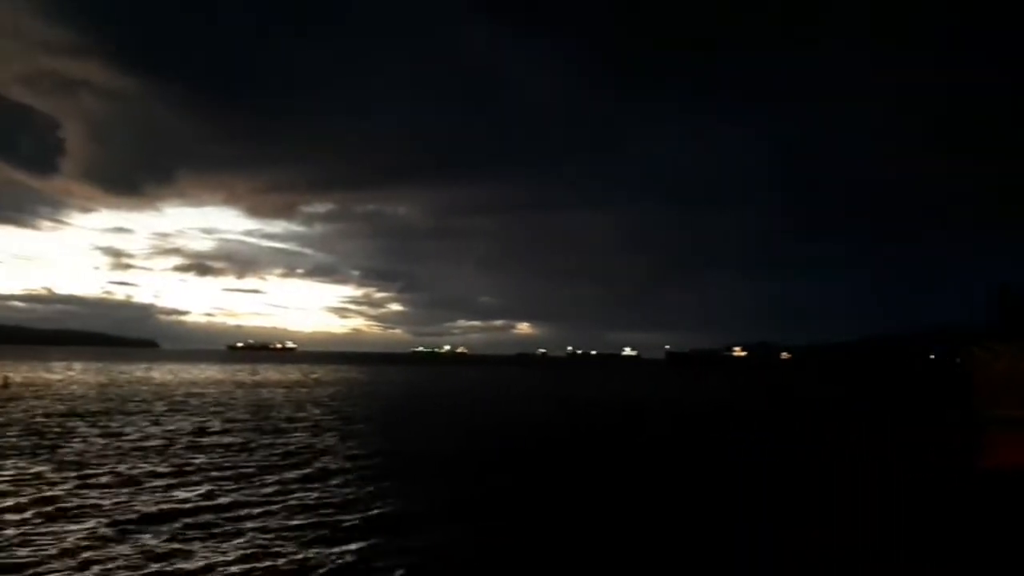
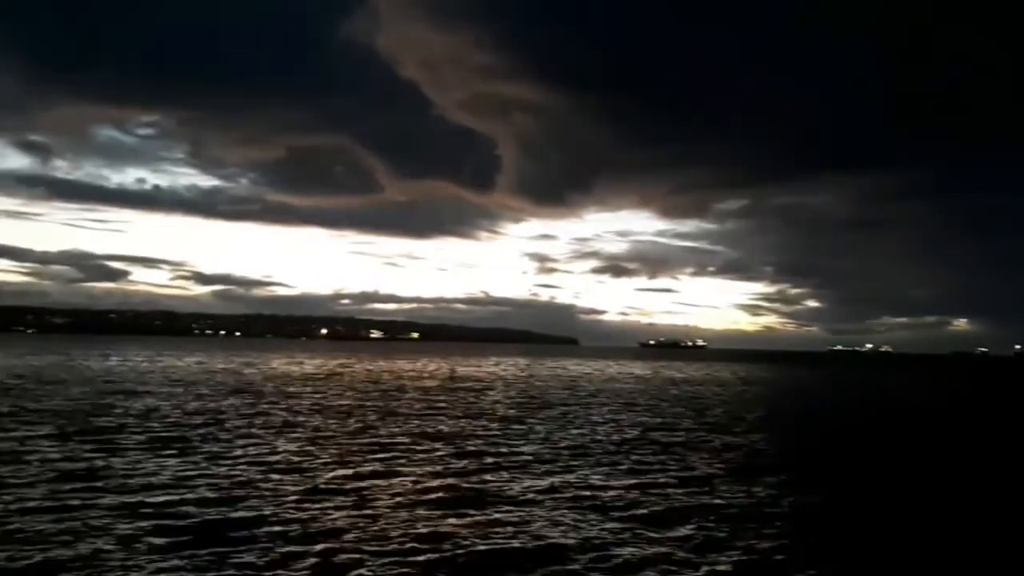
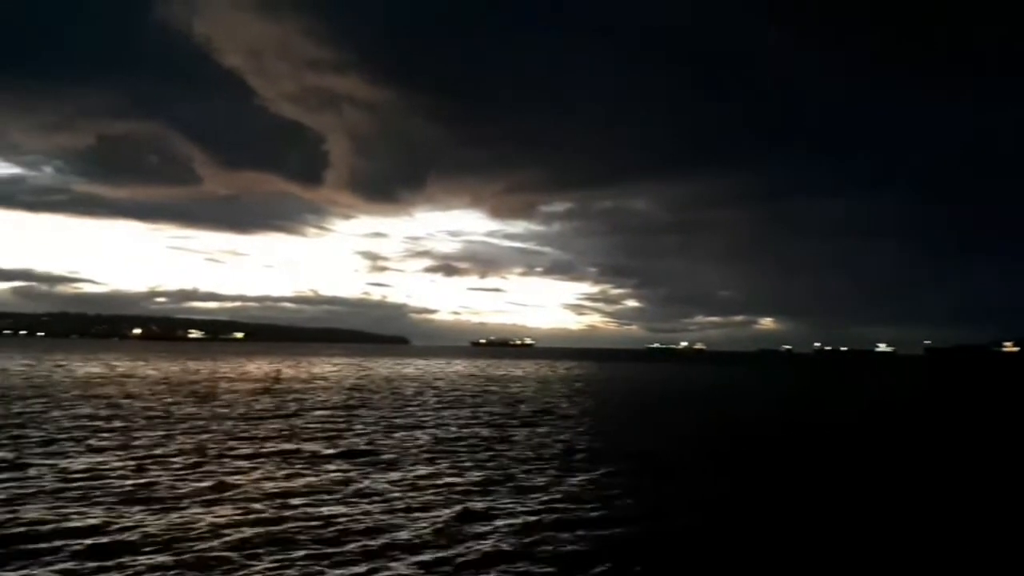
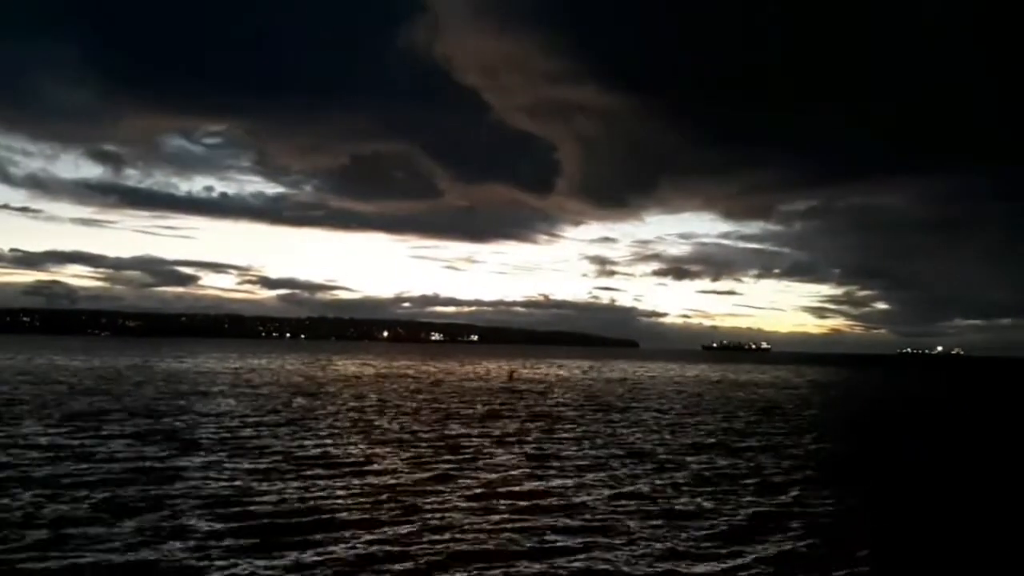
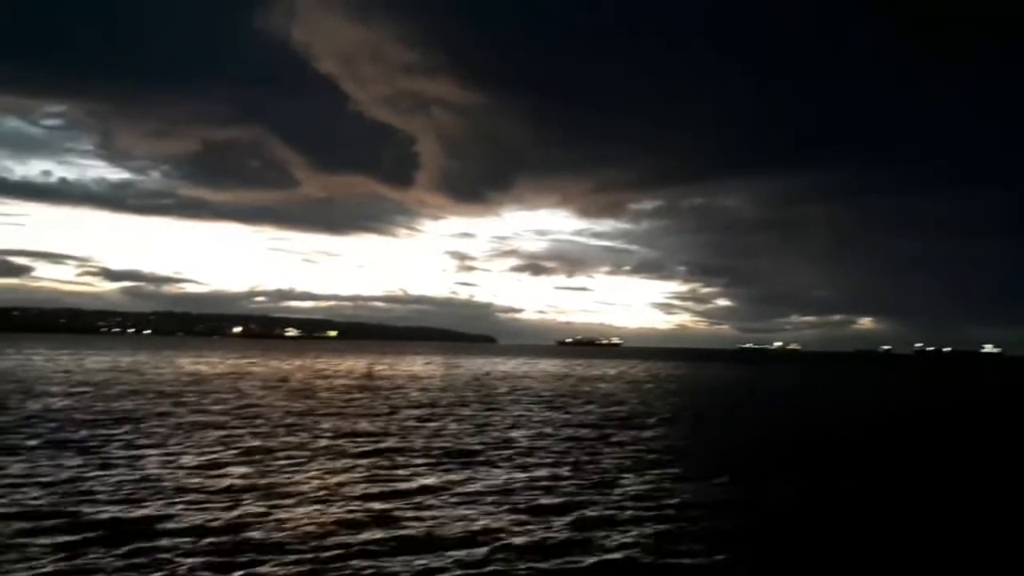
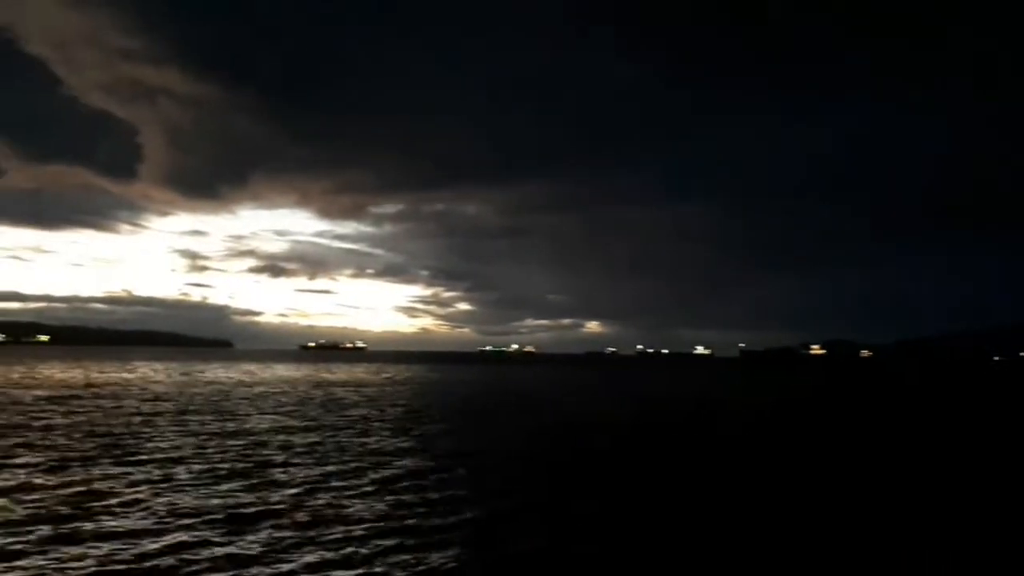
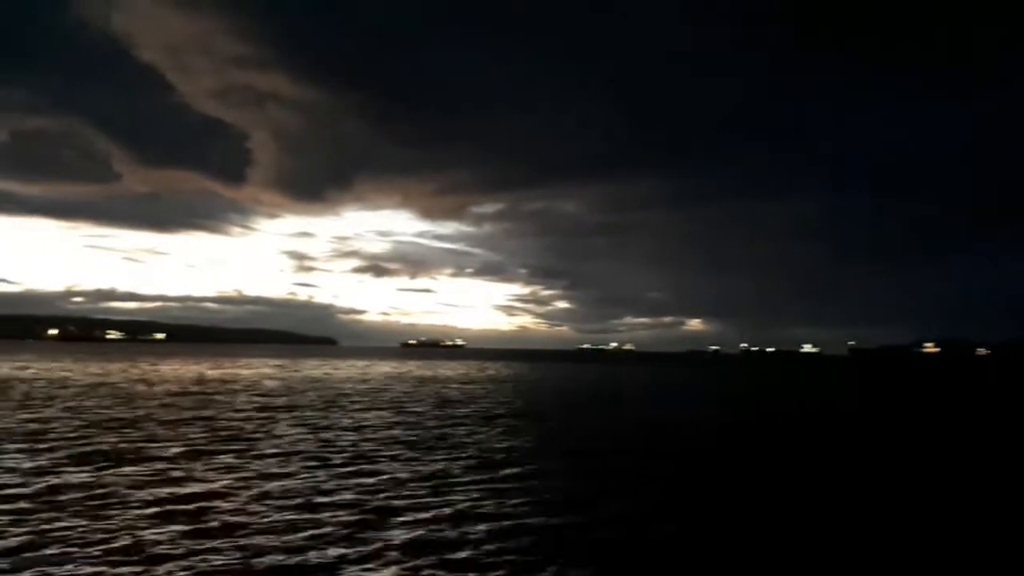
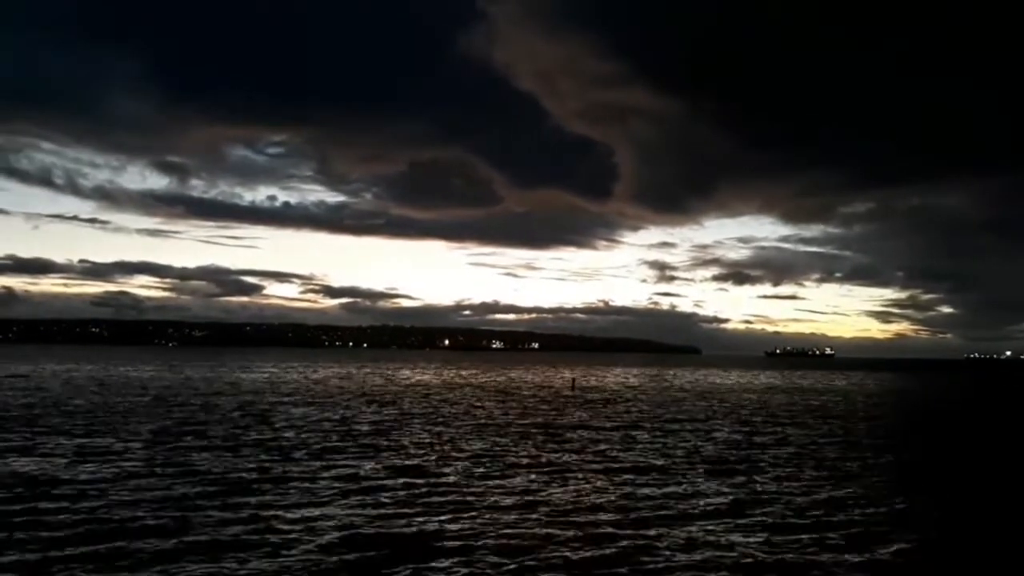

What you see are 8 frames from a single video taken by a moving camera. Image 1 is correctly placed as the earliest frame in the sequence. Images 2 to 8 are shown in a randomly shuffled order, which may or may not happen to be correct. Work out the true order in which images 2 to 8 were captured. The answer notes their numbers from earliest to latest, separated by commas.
6, 7, 3, 5, 2, 4, 8
